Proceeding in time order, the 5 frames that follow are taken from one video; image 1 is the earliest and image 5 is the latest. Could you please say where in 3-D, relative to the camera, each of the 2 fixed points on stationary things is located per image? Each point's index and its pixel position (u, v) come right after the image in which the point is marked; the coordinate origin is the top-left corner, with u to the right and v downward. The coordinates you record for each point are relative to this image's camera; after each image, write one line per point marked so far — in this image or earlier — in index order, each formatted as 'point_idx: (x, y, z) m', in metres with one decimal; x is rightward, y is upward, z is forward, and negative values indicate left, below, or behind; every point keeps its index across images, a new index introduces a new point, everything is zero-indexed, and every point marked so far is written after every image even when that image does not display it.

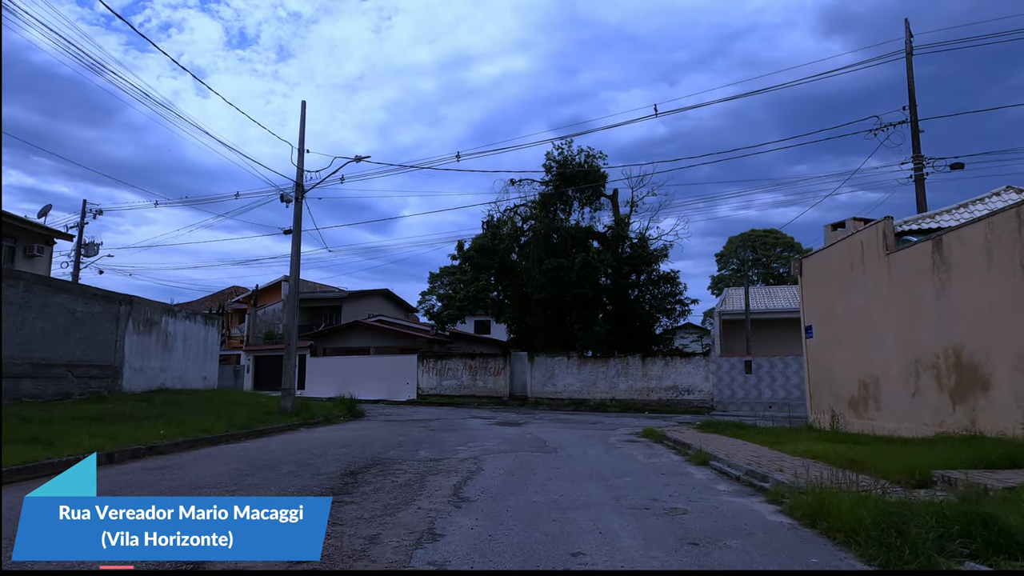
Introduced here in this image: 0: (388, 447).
0: (-2.2, -2.9, +12.0) m
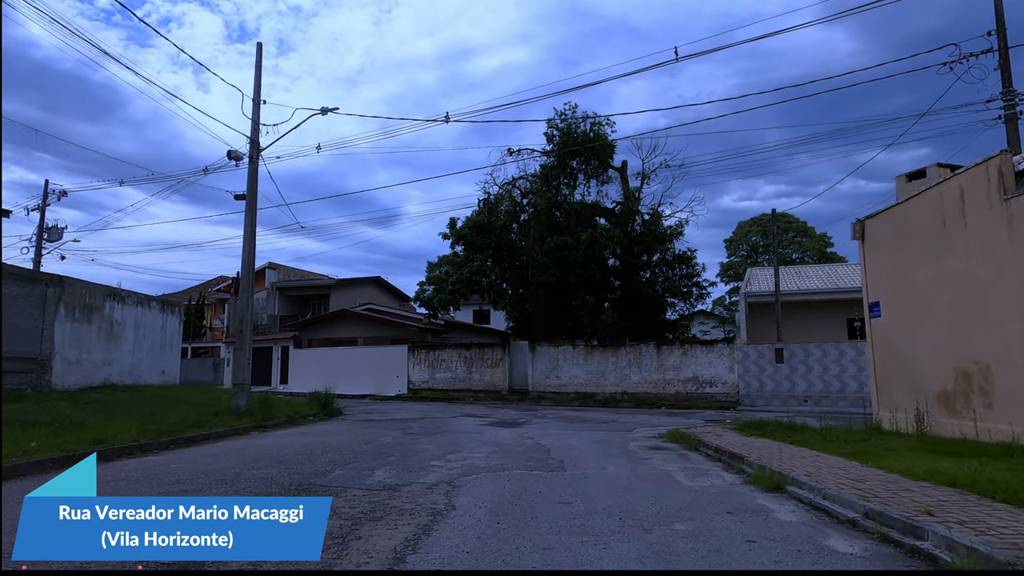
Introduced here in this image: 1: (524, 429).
0: (-2.3, -2.4, +9.0) m
1: (+0.3, -3.2, +14.8) m
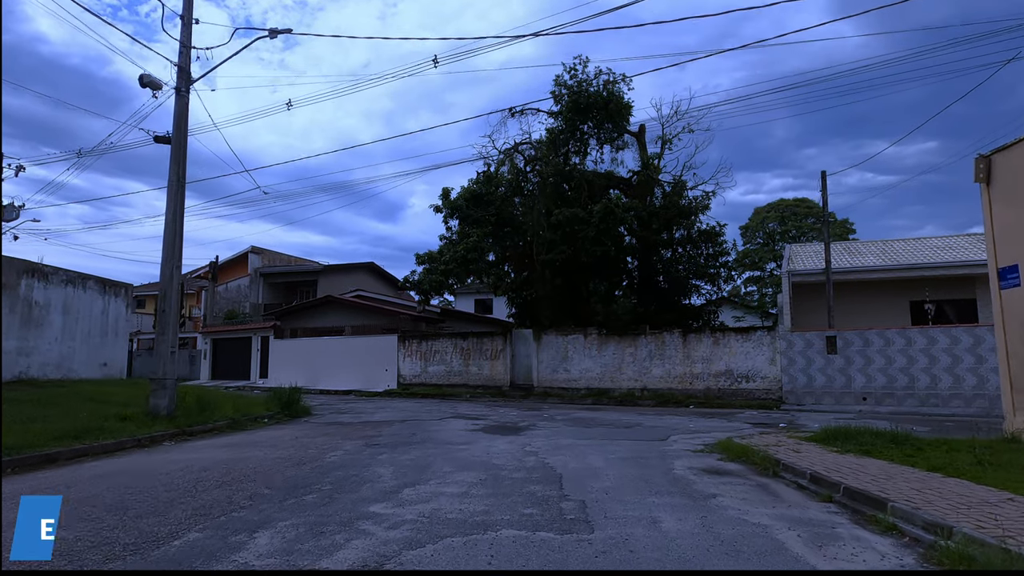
0: (-2.4, -1.8, +5.5) m
1: (+0.3, -2.6, +11.3) m
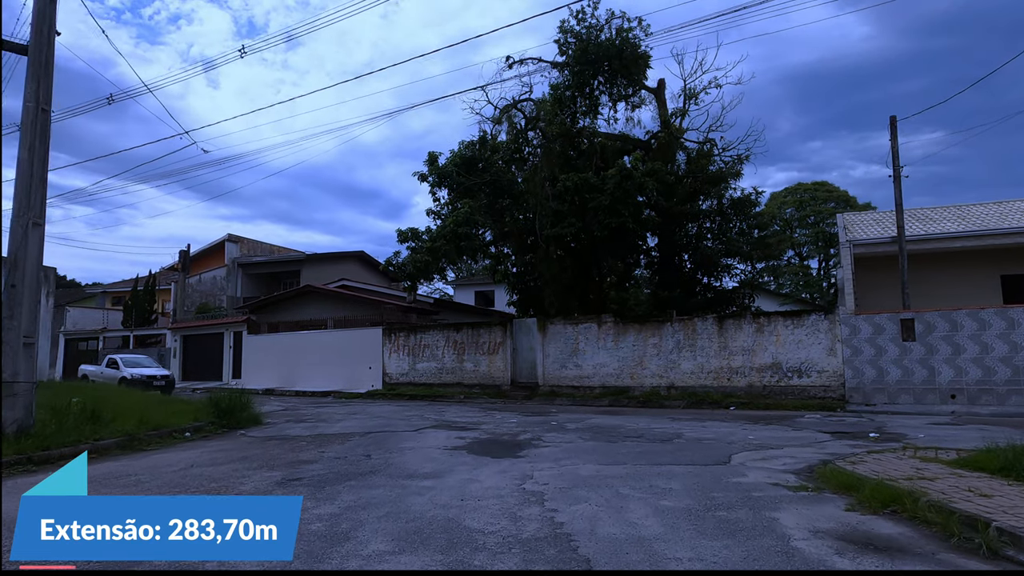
0: (-2.5, -1.4, +1.9) m
1: (+0.2, -2.1, +7.7) m
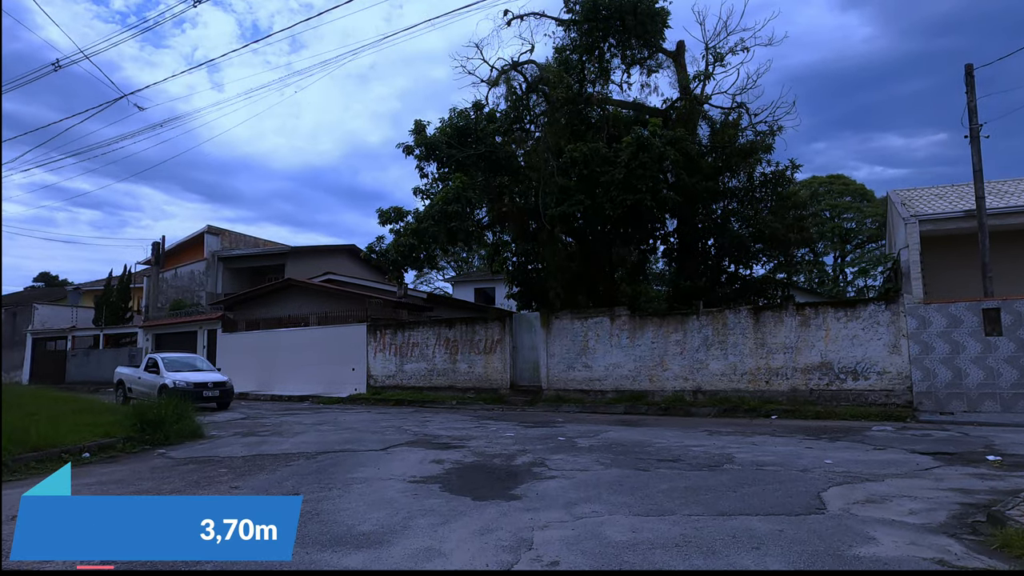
0: (-2.6, -1.0, -0.7) m
1: (+0.1, -1.7, +5.0) m
